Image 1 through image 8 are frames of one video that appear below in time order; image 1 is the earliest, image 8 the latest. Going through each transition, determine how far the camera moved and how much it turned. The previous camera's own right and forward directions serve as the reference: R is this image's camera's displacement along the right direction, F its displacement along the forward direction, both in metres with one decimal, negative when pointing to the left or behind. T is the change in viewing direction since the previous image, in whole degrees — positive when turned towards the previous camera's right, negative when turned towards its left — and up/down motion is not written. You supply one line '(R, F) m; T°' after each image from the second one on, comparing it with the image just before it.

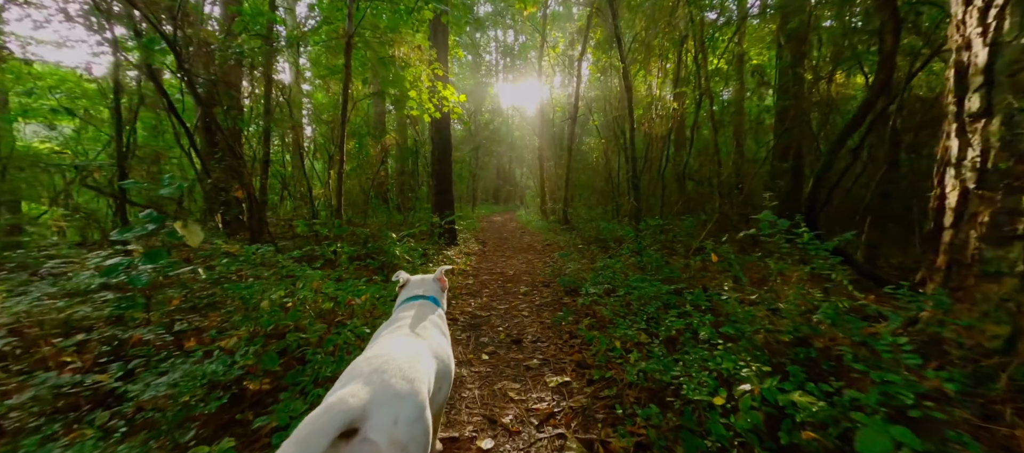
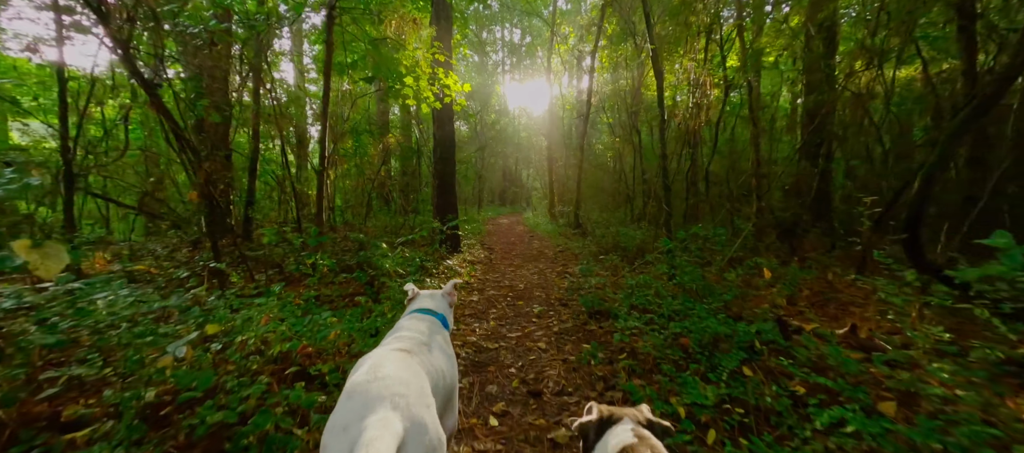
(-0.1, +0.8) m; -1°
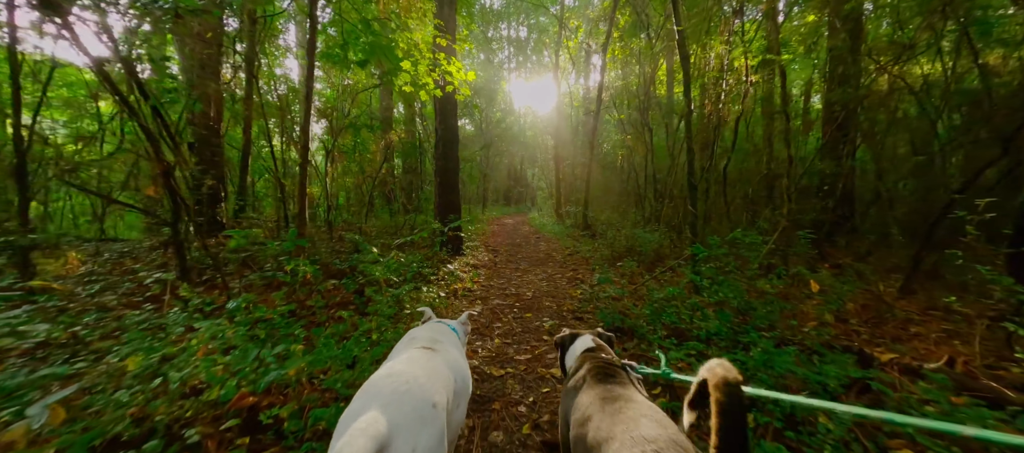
(0.0, +0.5) m; -1°
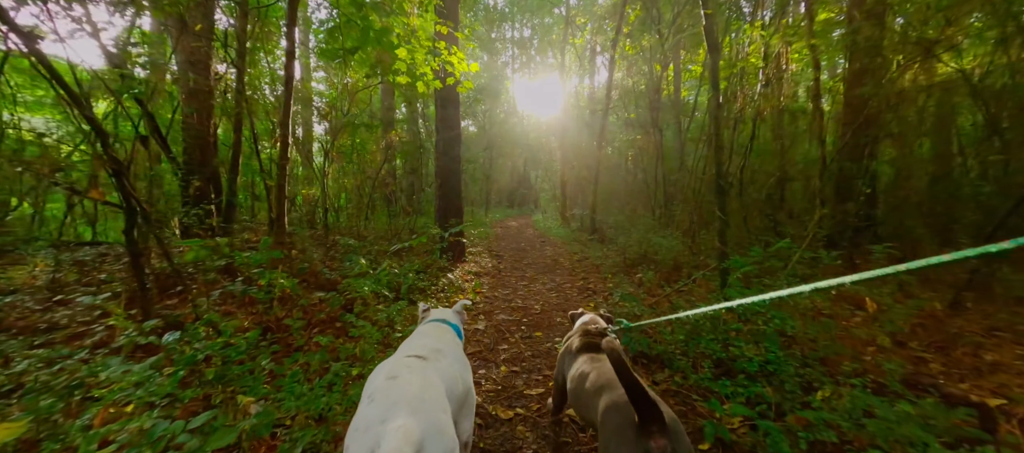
(-0.1, +0.5) m; 0°
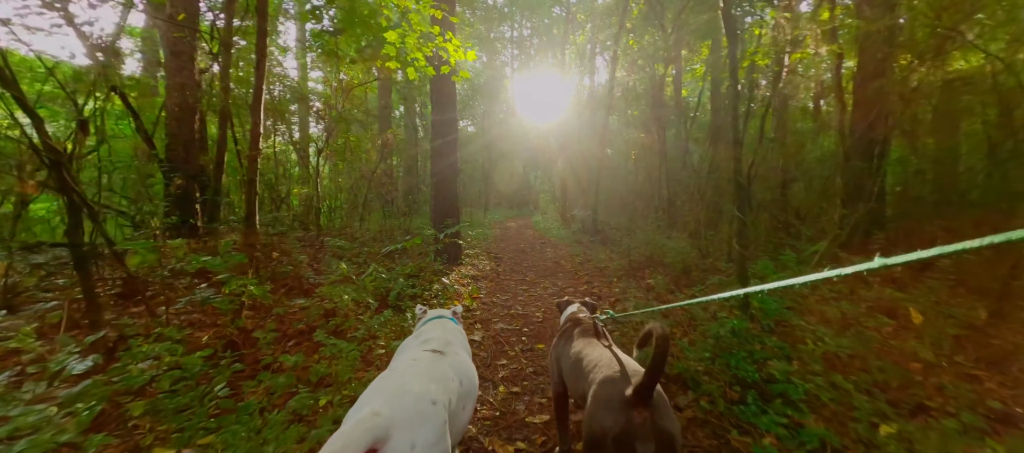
(0.0, +0.3) m; 0°
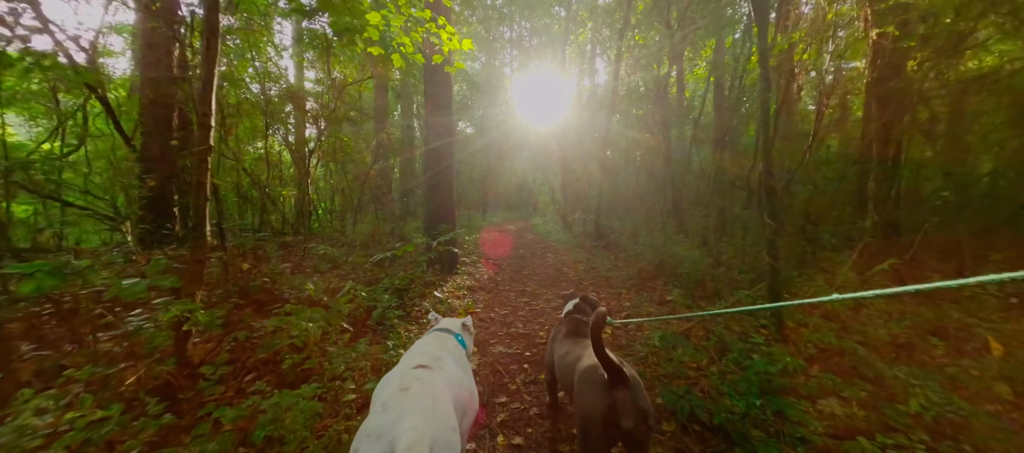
(0.0, +0.4) m; 0°
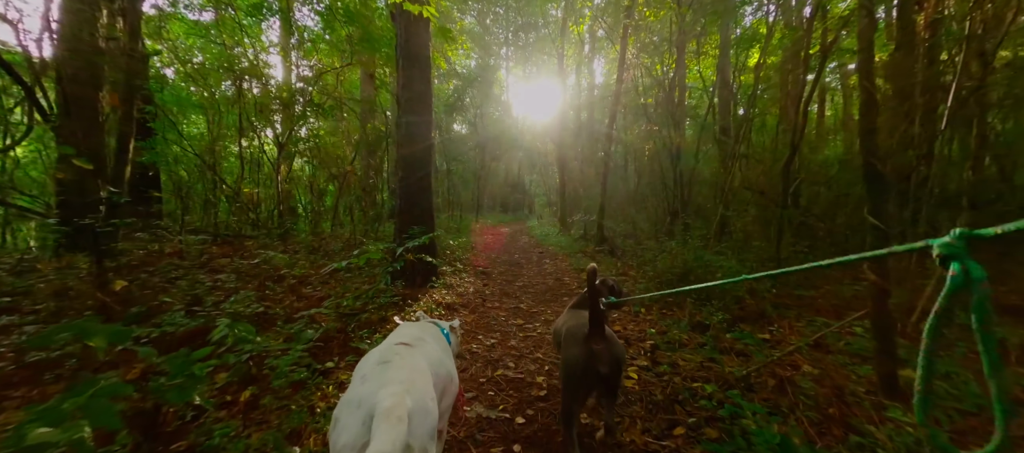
(+0.1, +1.0) m; +1°
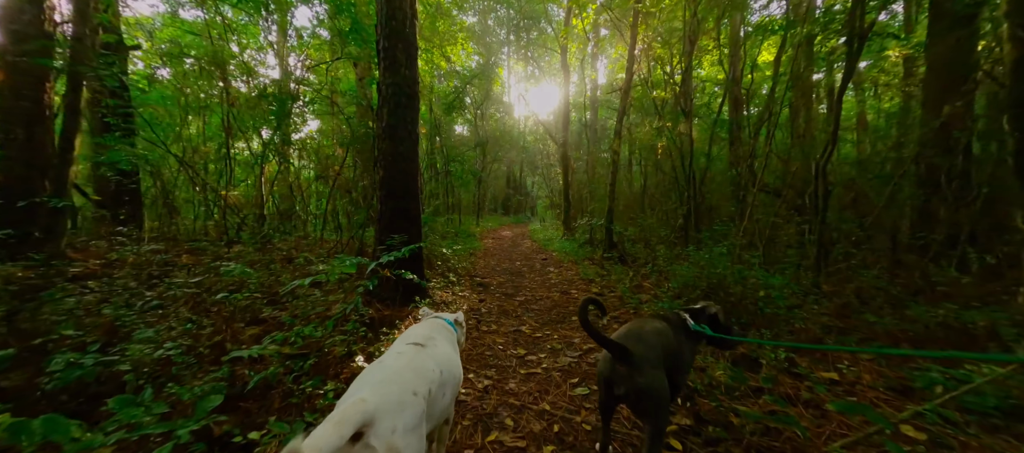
(0.0, +0.7) m; 0°
